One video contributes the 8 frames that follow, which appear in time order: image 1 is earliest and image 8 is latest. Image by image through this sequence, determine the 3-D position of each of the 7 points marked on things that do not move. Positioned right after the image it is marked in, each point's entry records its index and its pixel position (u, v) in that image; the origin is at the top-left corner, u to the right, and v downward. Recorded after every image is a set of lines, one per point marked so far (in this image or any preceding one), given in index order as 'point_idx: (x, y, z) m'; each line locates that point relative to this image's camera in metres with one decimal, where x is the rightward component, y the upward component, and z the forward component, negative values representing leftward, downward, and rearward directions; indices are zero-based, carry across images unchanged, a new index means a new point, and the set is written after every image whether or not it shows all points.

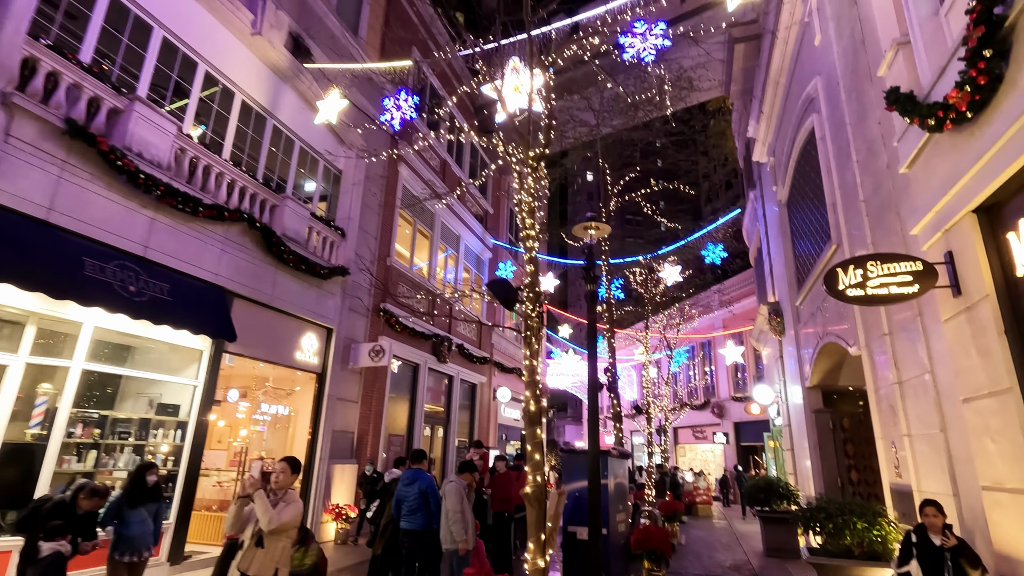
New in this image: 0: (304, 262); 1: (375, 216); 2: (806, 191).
0: (-3.5, +0.4, +9.0) m
1: (-3.0, +1.6, +11.8) m
2: (+5.0, +1.6, +9.3) m
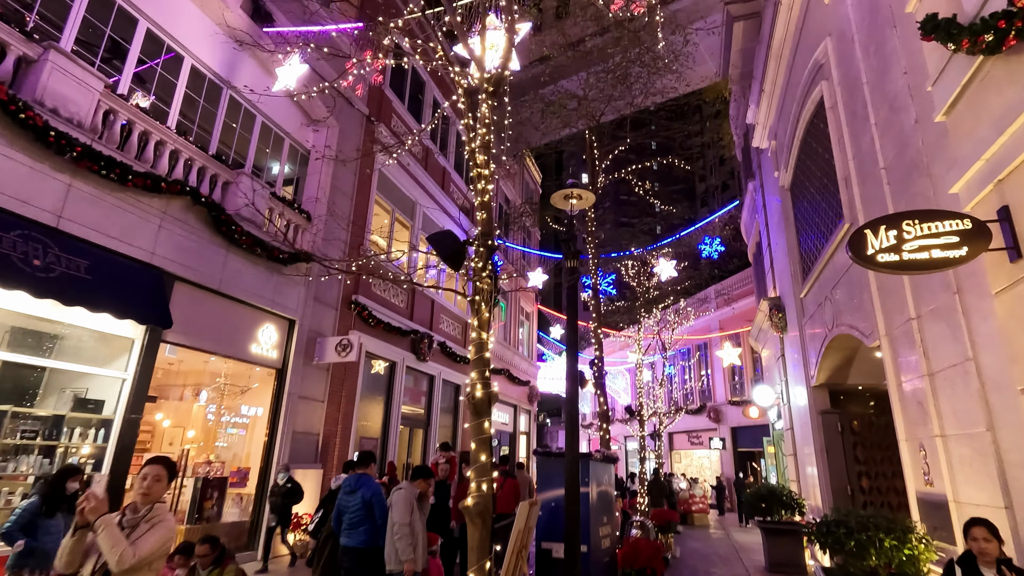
0: (-3.8, +0.7, +8.1) m
1: (-3.3, +1.8, +11.0) m
2: (+4.7, +1.8, +8.5) m
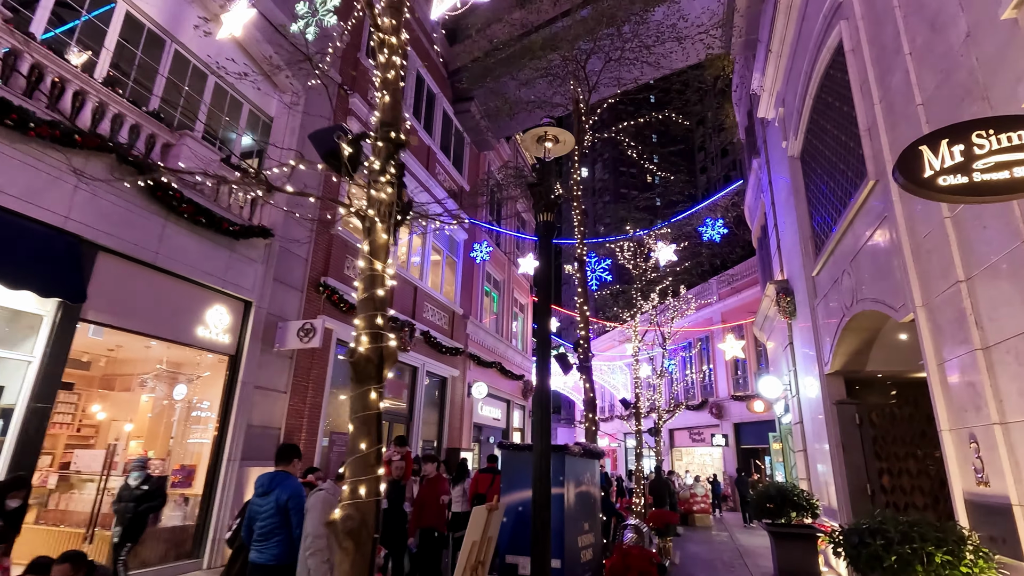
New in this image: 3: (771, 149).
0: (-4.1, +1.0, +7.2) m
1: (-3.6, +2.1, +10.1) m
2: (+4.4, +2.2, +7.6) m
3: (+5.6, +3.0, +11.8) m
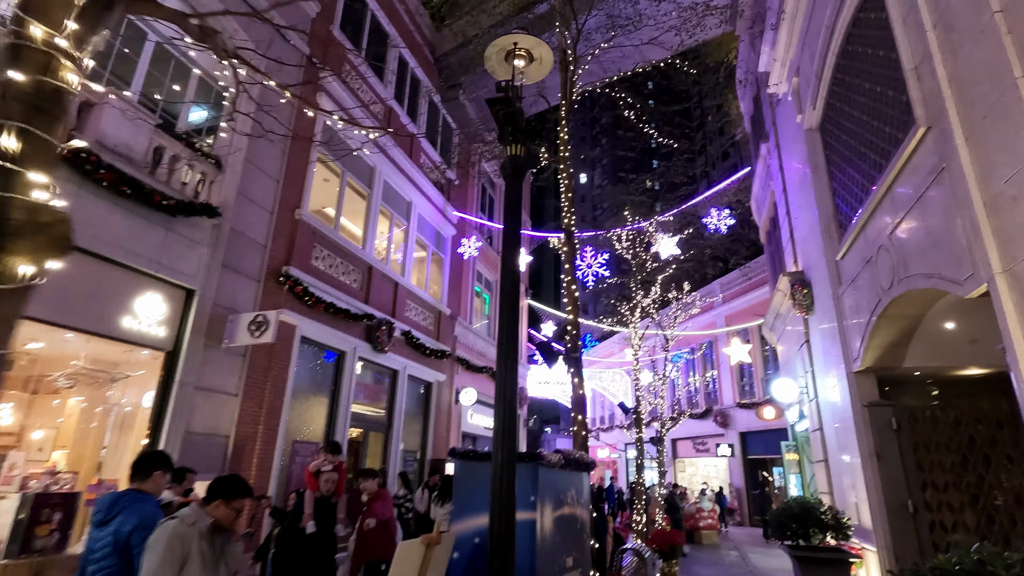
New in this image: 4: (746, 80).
0: (-4.4, +1.2, +6.2) m
1: (-3.9, +2.2, +9.0) m
2: (+4.1, +2.4, +6.6) m
3: (+5.4, +3.1, +10.7) m
4: (+6.2, +5.5, +14.4) m
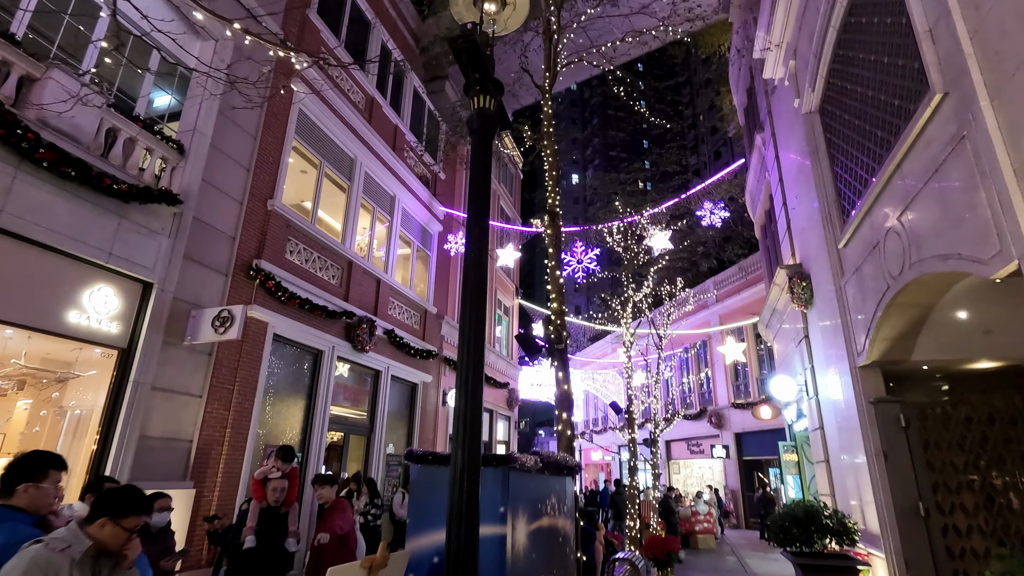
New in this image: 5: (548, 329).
0: (-4.6, +1.3, +5.7) m
1: (-4.1, +2.3, +8.5) m
2: (+3.9, +2.5, +6.1) m
3: (+5.1, +3.3, +10.3) m
4: (+5.9, +5.6, +14.0) m
5: (+0.4, -0.5, +5.7) m
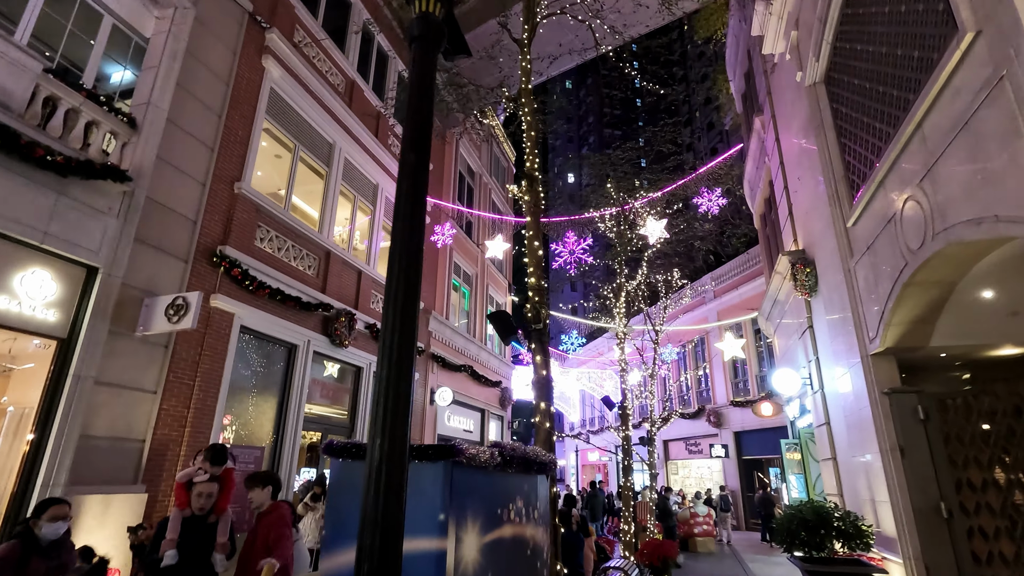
0: (-4.8, +1.5, +5.1) m
1: (-4.4, +2.5, +7.9) m
2: (+3.7, +2.7, +5.6) m
3: (+4.8, +3.5, +9.8) m
4: (+5.6, +5.8, +13.5) m
5: (+0.2, -0.3, +5.1) m
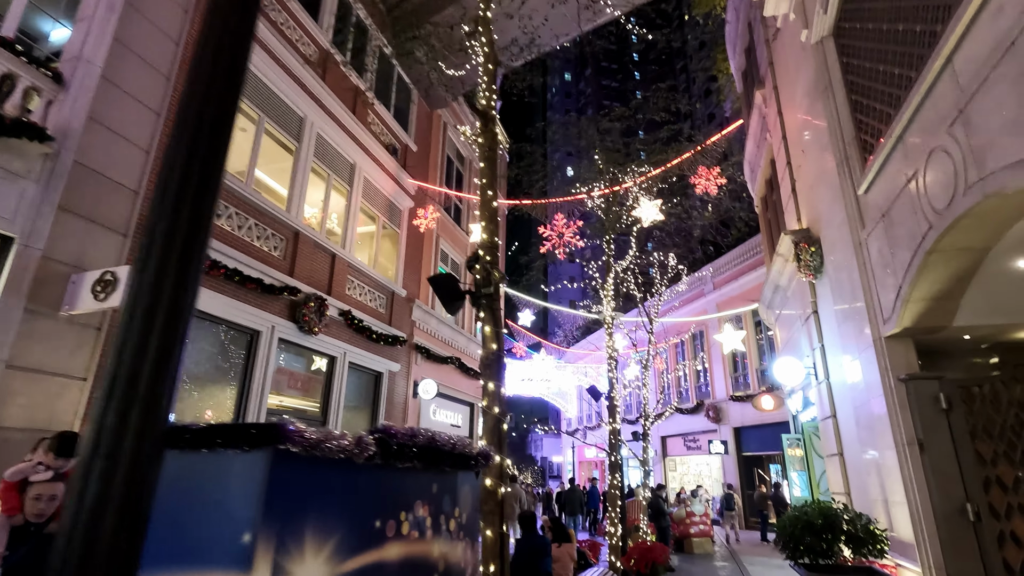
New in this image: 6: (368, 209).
0: (-5.1, +1.7, +4.4) m
1: (-4.7, +2.8, +7.2) m
2: (+3.4, +3.0, +4.9) m
3: (+4.5, +3.8, +9.1) m
4: (+5.3, +6.1, +12.7) m
5: (-0.1, 0.0, +4.4) m
6: (-3.2, +1.8, +12.3) m
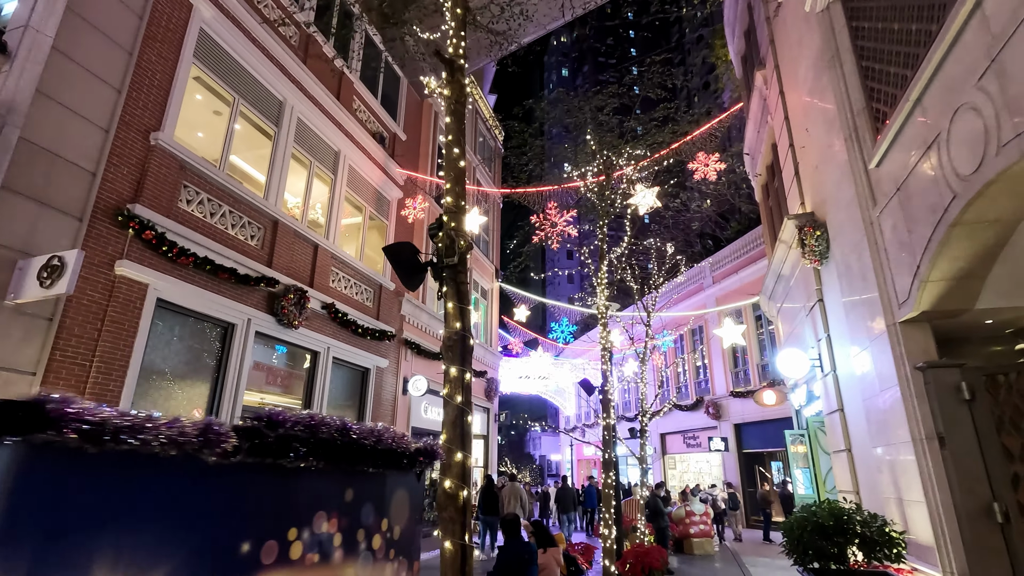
0: (-5.3, +1.9, +3.9) m
1: (-4.9, +2.9, +6.8) m
2: (+3.2, +3.2, +4.4) m
3: (+4.3, +3.9, +8.6) m
4: (+5.1, +6.3, +12.3) m
5: (-0.3, +0.1, +4.0) m
6: (-3.4, +1.9, +11.8) m
